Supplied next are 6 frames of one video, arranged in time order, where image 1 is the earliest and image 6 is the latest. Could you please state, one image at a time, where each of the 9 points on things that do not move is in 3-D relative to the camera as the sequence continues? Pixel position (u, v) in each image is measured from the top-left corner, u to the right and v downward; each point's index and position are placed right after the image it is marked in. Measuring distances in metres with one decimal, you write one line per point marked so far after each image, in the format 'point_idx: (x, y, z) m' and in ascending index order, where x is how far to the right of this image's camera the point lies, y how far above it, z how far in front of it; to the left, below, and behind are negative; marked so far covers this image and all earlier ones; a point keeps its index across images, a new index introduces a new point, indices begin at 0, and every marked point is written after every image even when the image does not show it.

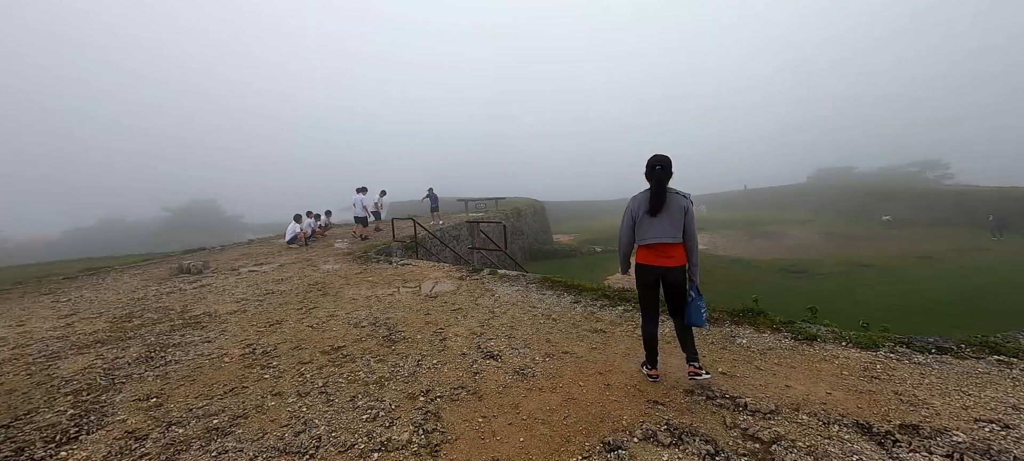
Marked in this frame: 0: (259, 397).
0: (-2.9, -1.9, +4.1) m
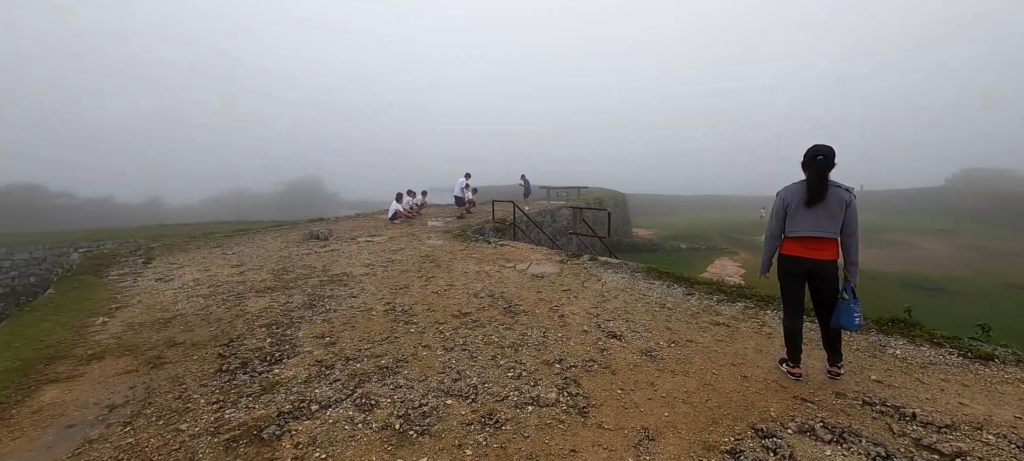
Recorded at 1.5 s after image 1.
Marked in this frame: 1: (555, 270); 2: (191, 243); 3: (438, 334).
0: (-1.3, -1.5, +4.7) m
1: (+0.9, -0.8, +7.6) m
2: (-8.8, -0.4, +9.9) m
3: (-1.0, -1.4, +5.0) m
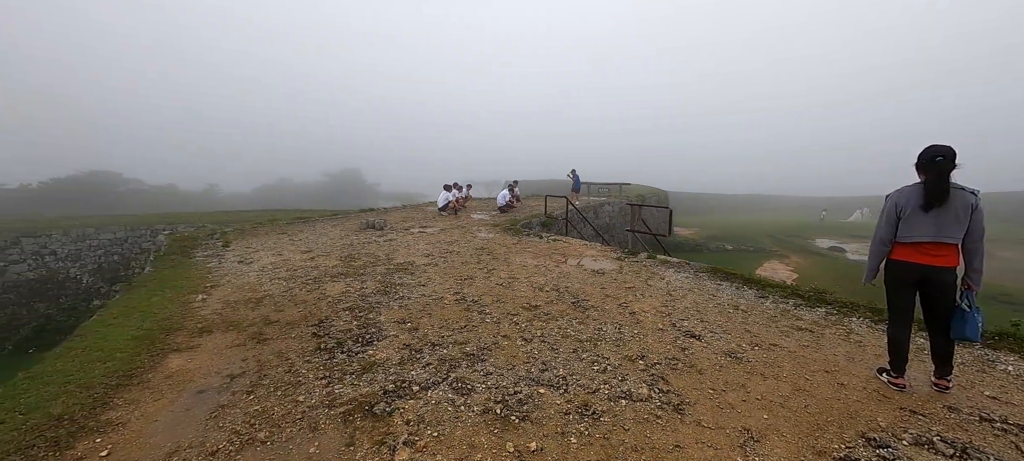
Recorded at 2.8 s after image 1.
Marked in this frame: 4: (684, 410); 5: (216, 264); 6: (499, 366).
0: (-0.3, -1.4, +4.8) m
1: (+2.2, -0.8, +7.5) m
2: (-7.4, 0.0, +10.6) m
3: (0.0, -1.3, +5.1) m
4: (+1.7, -1.8, +3.5) m
5: (-6.1, -0.7, +7.4) m
6: (-0.2, -1.6, +4.2) m
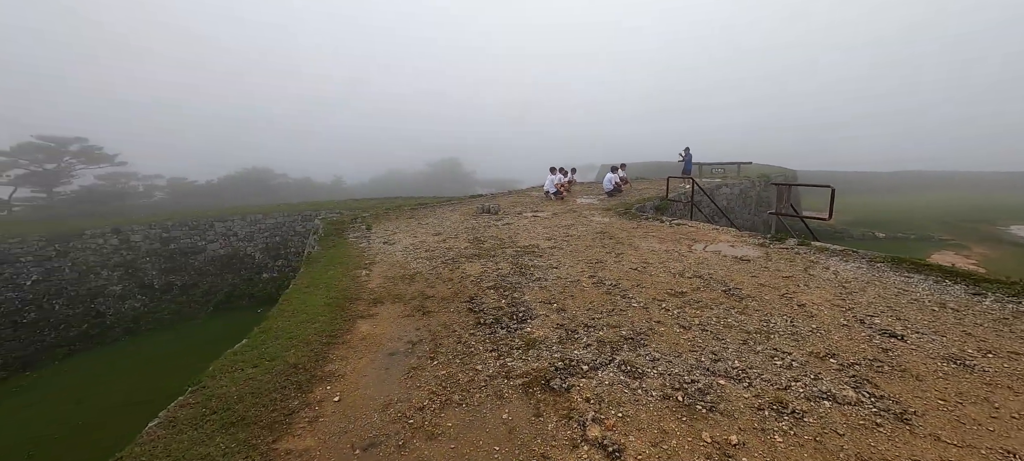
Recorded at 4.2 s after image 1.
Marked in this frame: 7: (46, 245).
0: (+1.7, -1.2, +4.7) m
1: (+4.7, -0.4, +6.8) m
2: (-4.0, +0.5, +11.8) m
3: (+2.1, -1.1, +4.9) m
4: (+3.4, -1.6, +3.0) m
5: (-3.4, -0.3, +8.4) m
6: (+1.7, -1.4, +4.0) m
7: (-16.6, -0.5, +12.7) m
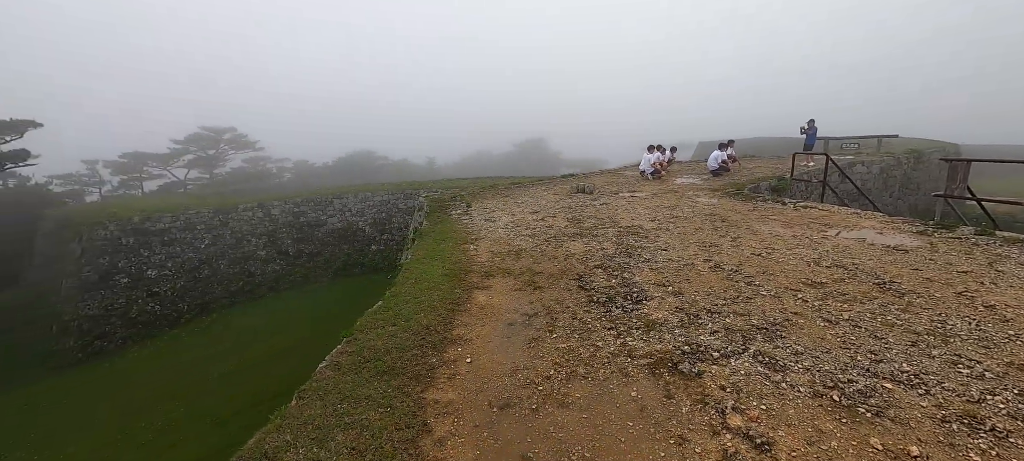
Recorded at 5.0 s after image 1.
0: (+3.2, -1.0, +4.3) m
1: (+6.5, -0.2, +5.7) m
2: (-1.0, +1.3, +12.3) m
3: (+3.6, -0.9, +4.4) m
4: (+4.4, -1.5, +2.4) m
5: (-1.1, +0.2, +9.0) m
6: (+3.0, -1.2, +3.7) m
7: (-13.2, +0.6, +15.8) m
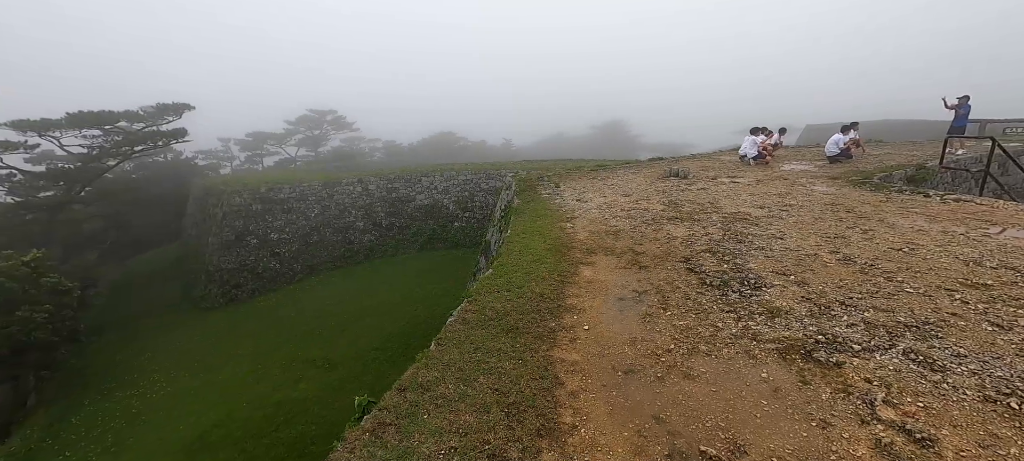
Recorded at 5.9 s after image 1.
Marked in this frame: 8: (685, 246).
0: (+4.5, -0.9, +3.9) m
1: (+8.1, -0.2, +4.7) m
2: (+1.9, +1.9, +12.3) m
3: (+5.0, -0.8, +4.0) m
4: (+5.4, -1.6, +1.8) m
5: (+1.2, +0.7, +9.2) m
6: (+4.3, -1.1, +3.3) m
7: (-9.5, +2.1, +17.9) m
8: (+2.8, -0.3, +6.0) m
